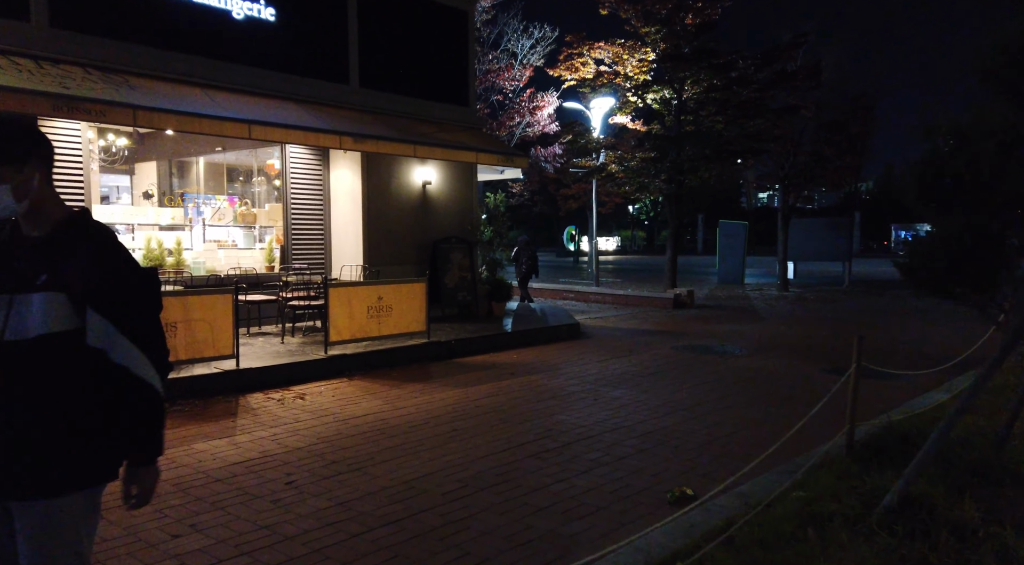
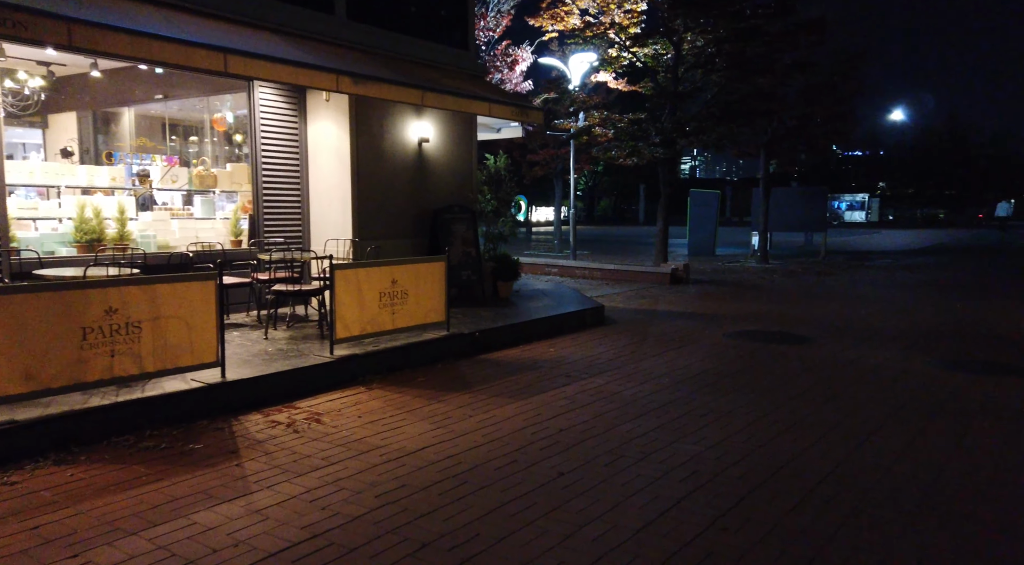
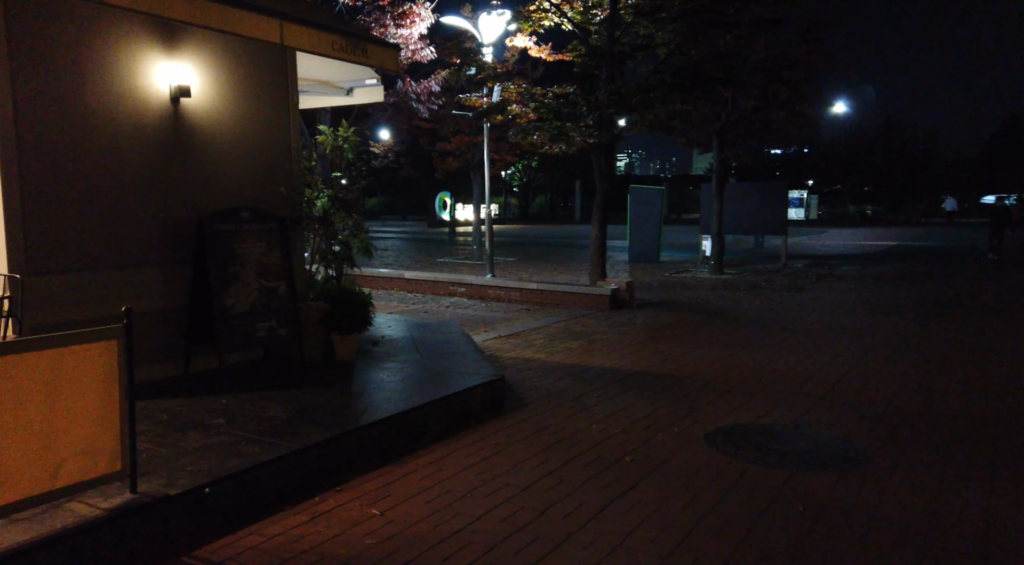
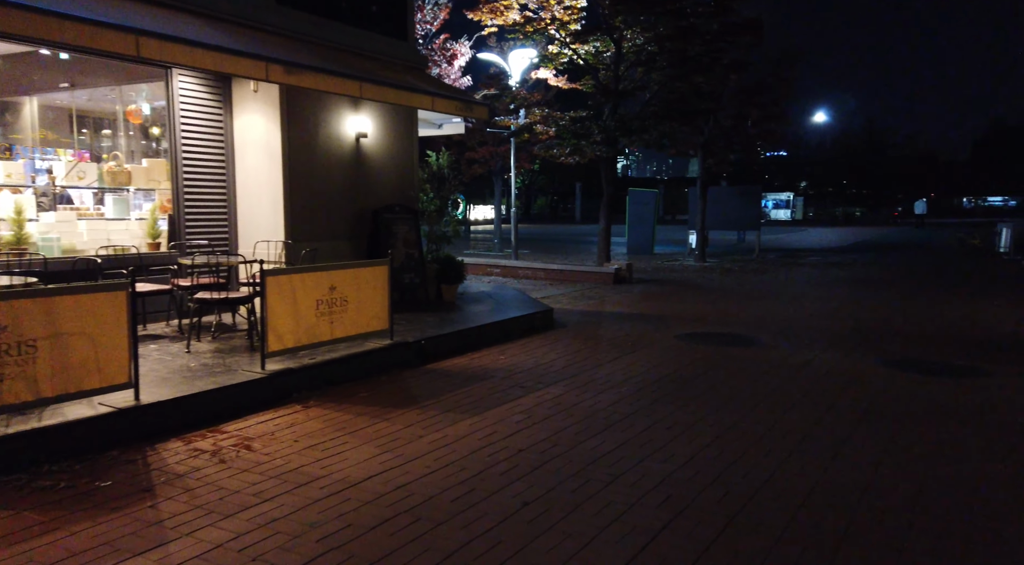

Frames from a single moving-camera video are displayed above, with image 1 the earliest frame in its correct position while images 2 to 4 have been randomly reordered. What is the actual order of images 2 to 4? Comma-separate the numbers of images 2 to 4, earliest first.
2, 4, 3
